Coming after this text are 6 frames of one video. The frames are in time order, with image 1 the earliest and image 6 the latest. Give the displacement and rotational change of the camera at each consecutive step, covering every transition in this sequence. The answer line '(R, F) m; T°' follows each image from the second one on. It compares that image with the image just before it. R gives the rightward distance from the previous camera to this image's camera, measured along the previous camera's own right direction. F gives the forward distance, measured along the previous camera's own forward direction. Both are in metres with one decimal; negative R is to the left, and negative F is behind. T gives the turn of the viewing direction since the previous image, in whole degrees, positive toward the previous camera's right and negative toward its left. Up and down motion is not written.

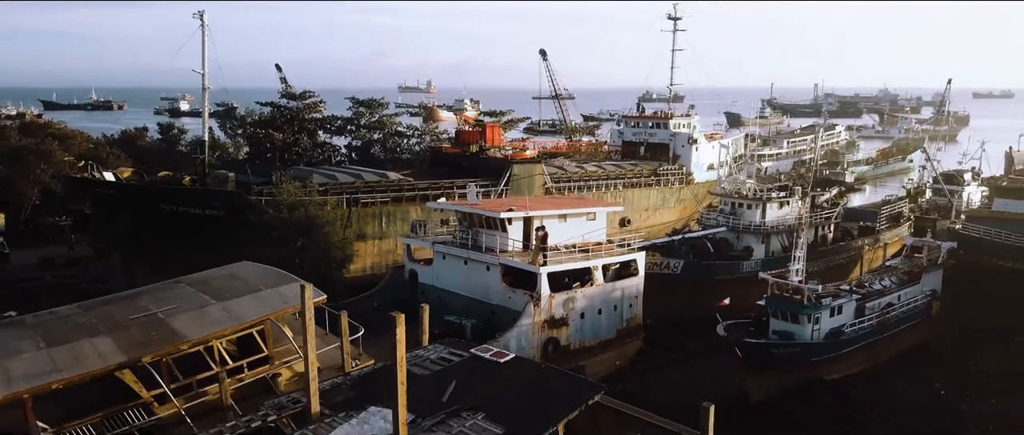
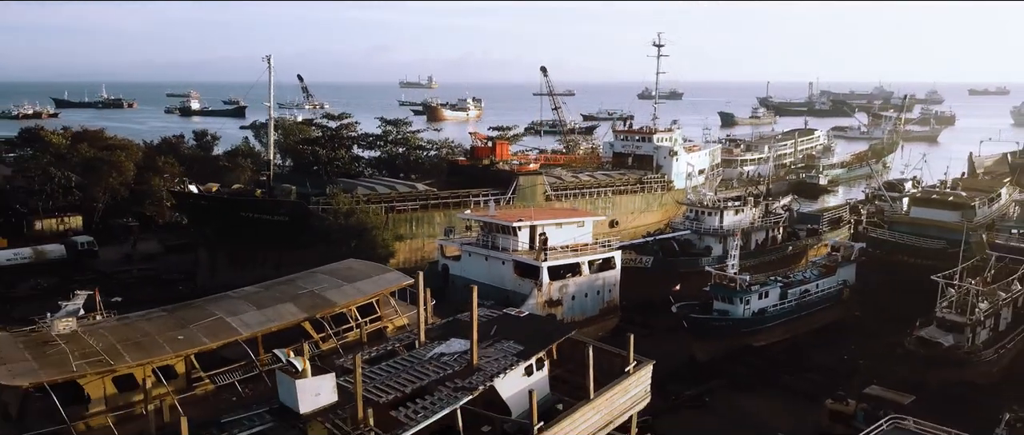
(-0.2, -4.1) m; 0°
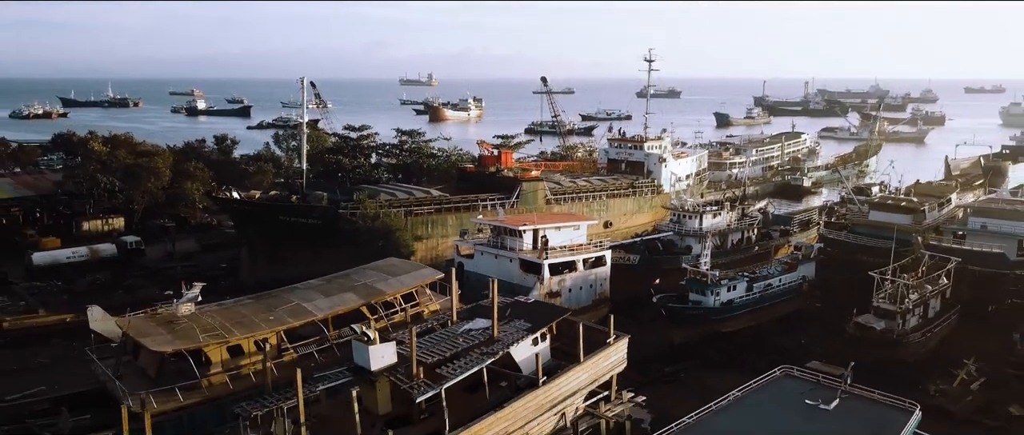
(-0.2, -2.9) m; 0°
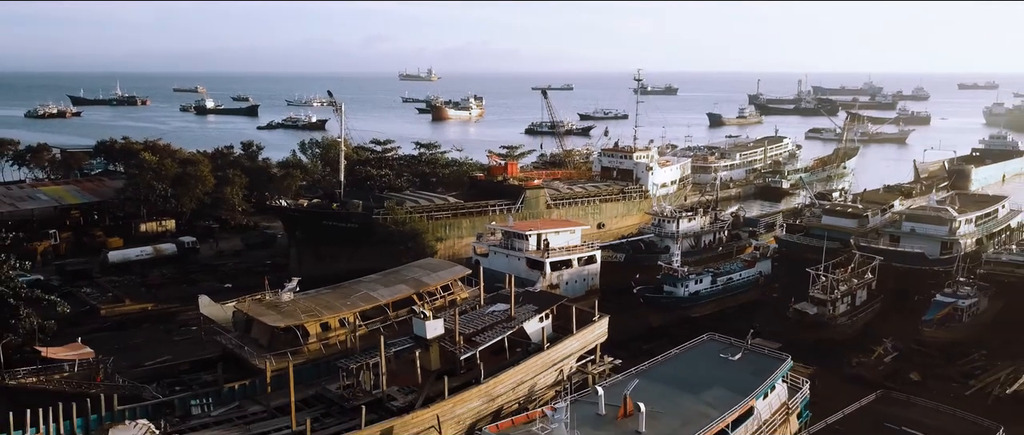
(-0.3, -4.4) m; 0°
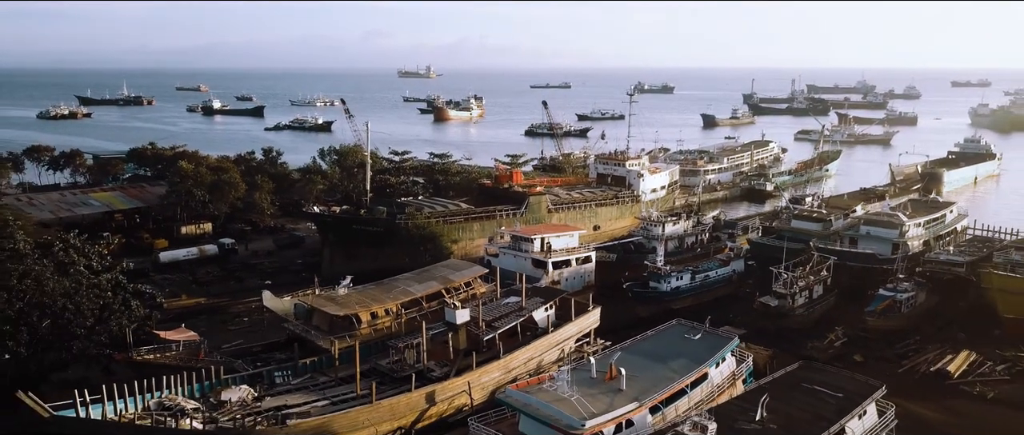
(-0.4, -3.9) m; 0°
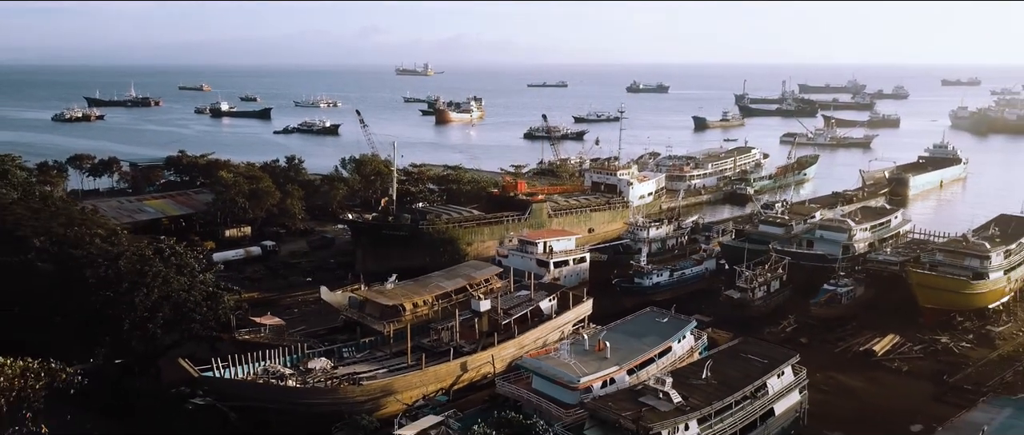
(-0.5, -5.3) m; 0°
